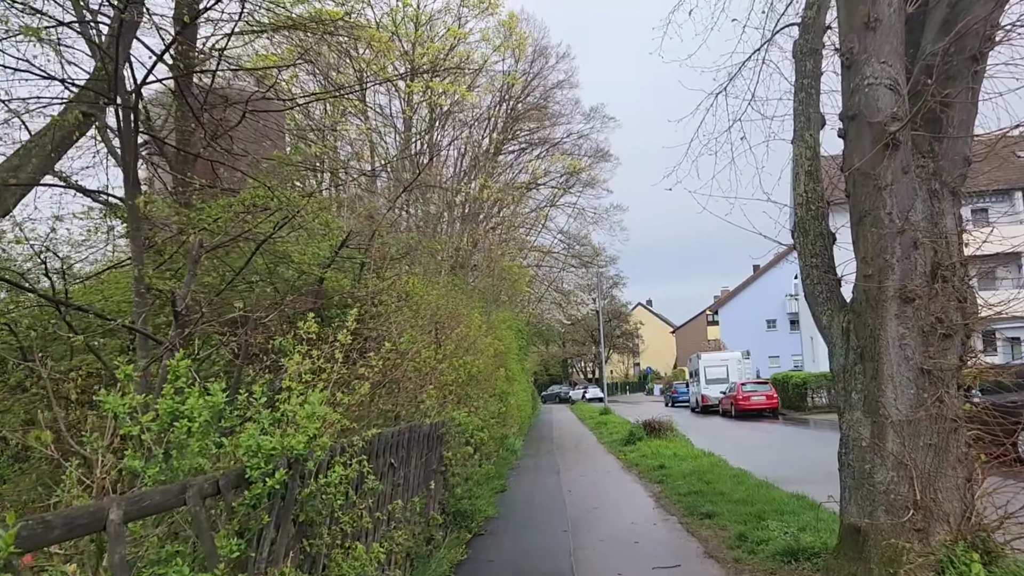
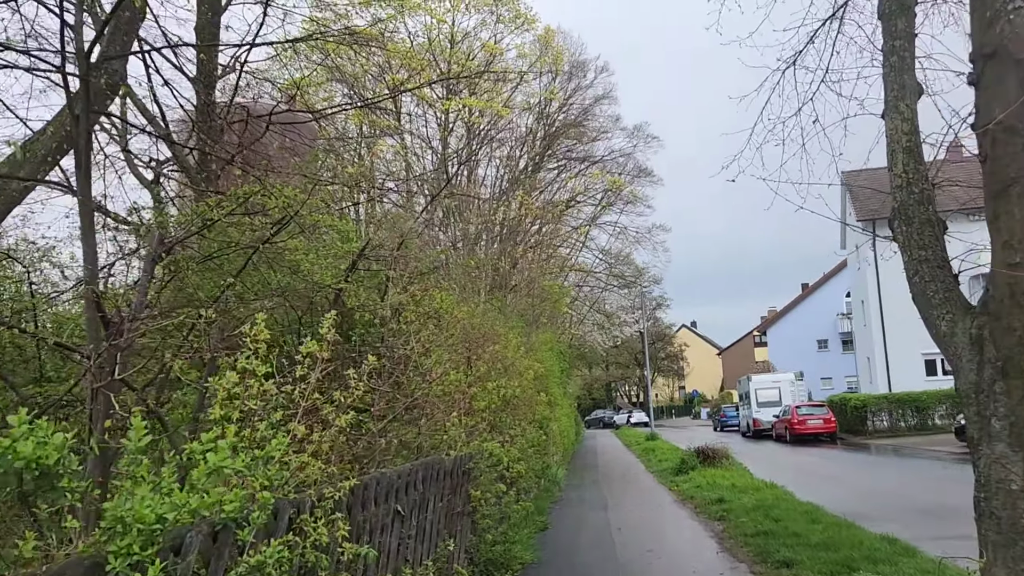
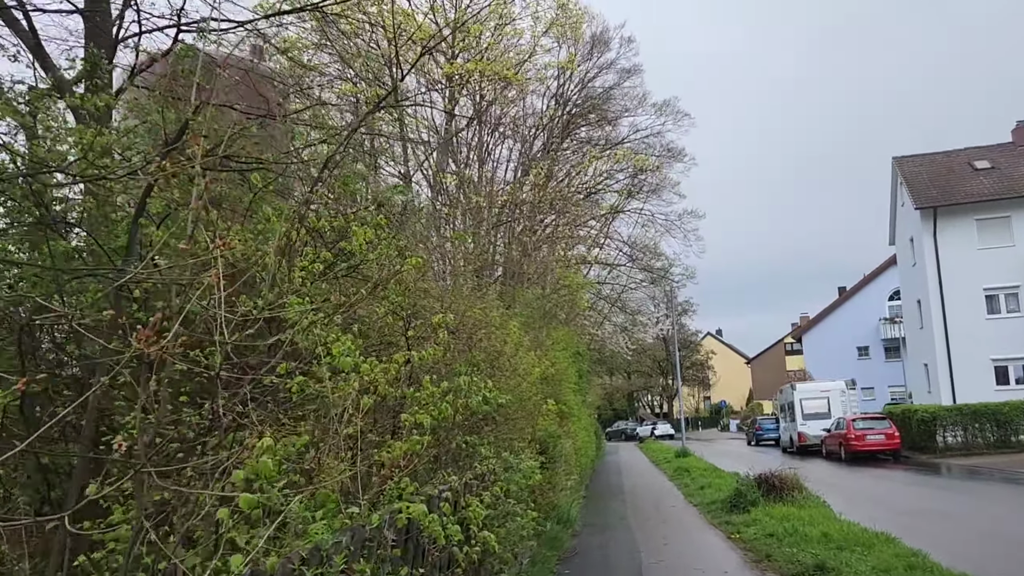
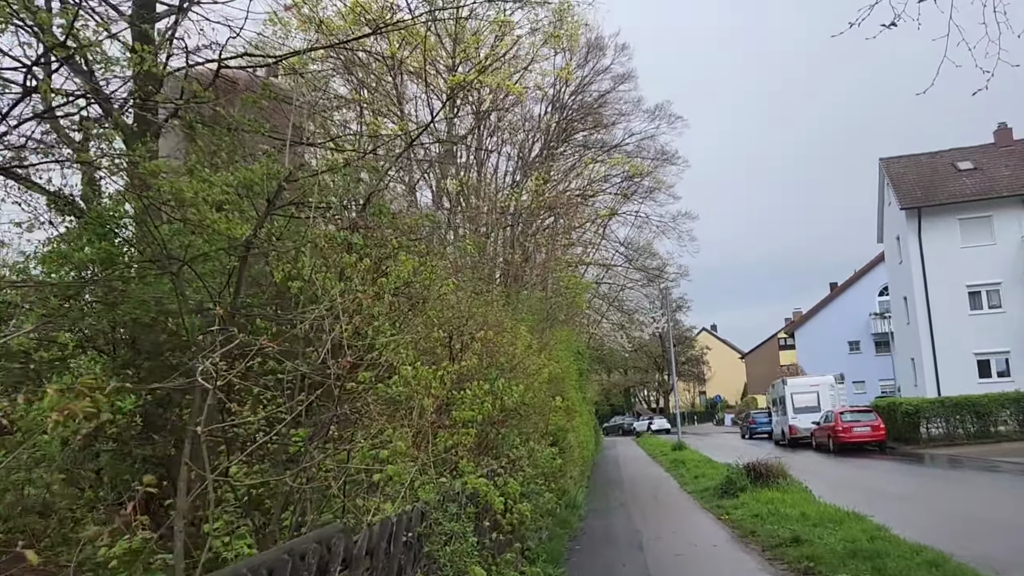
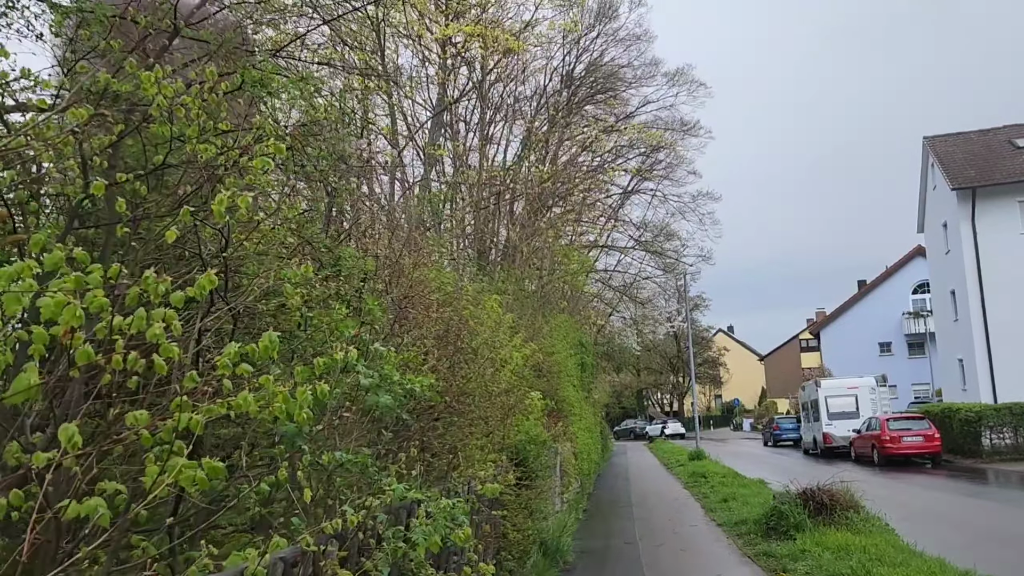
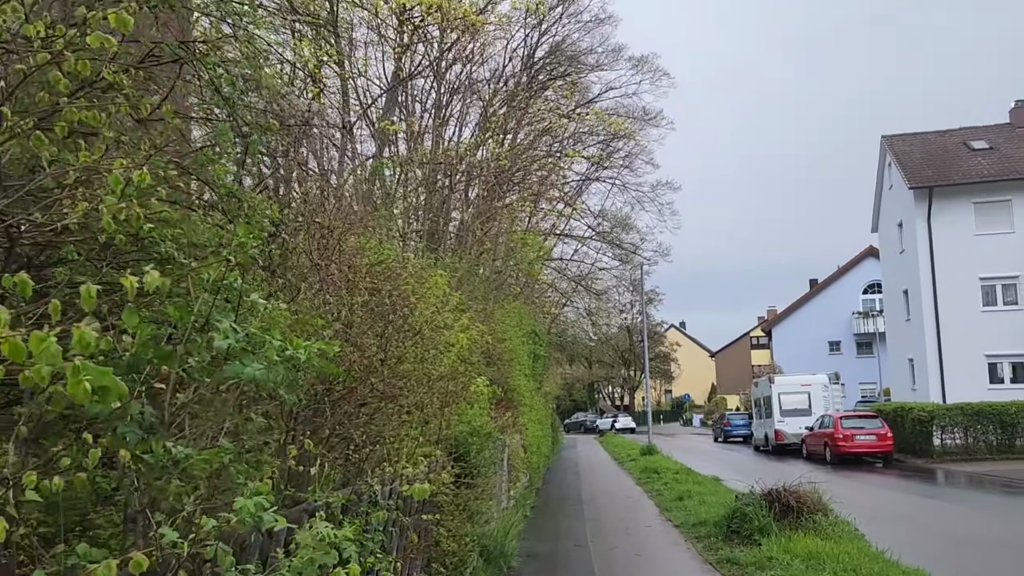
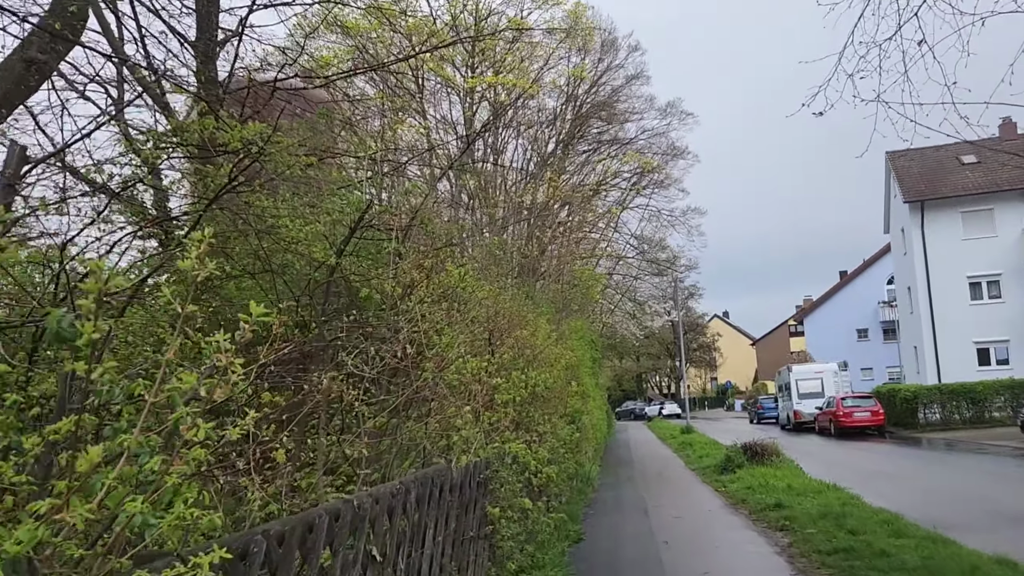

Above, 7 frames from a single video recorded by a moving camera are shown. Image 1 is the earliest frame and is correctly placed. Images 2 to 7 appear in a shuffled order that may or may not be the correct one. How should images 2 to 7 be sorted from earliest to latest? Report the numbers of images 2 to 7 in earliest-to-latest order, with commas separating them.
2, 7, 4, 3, 5, 6
